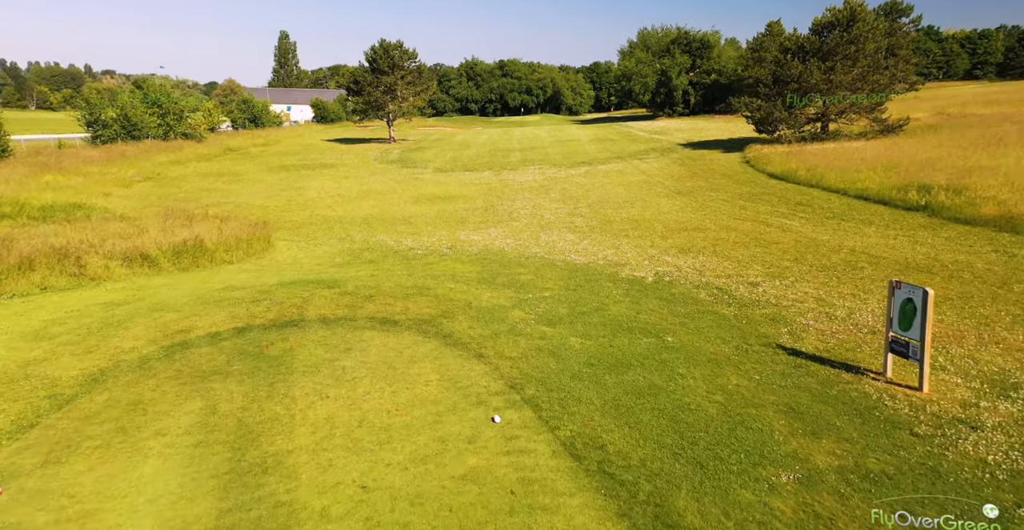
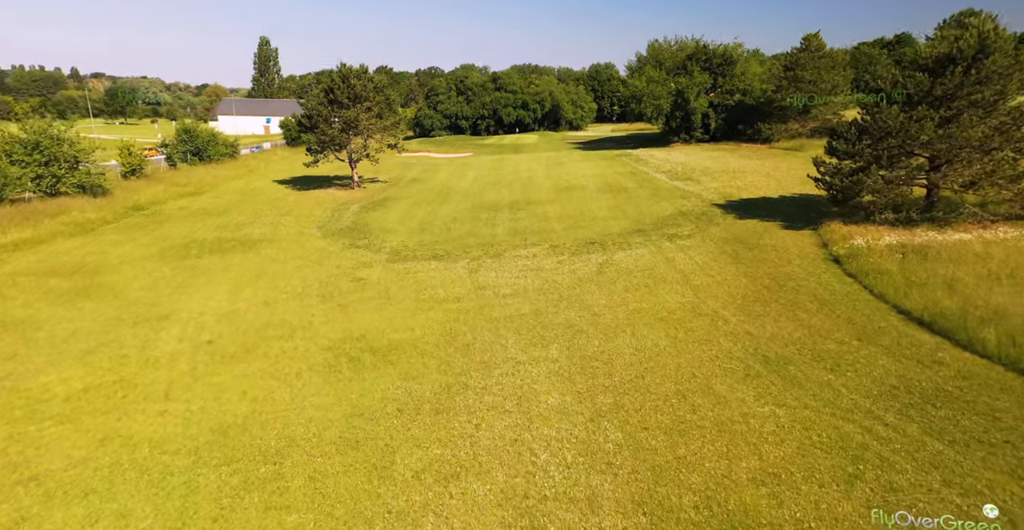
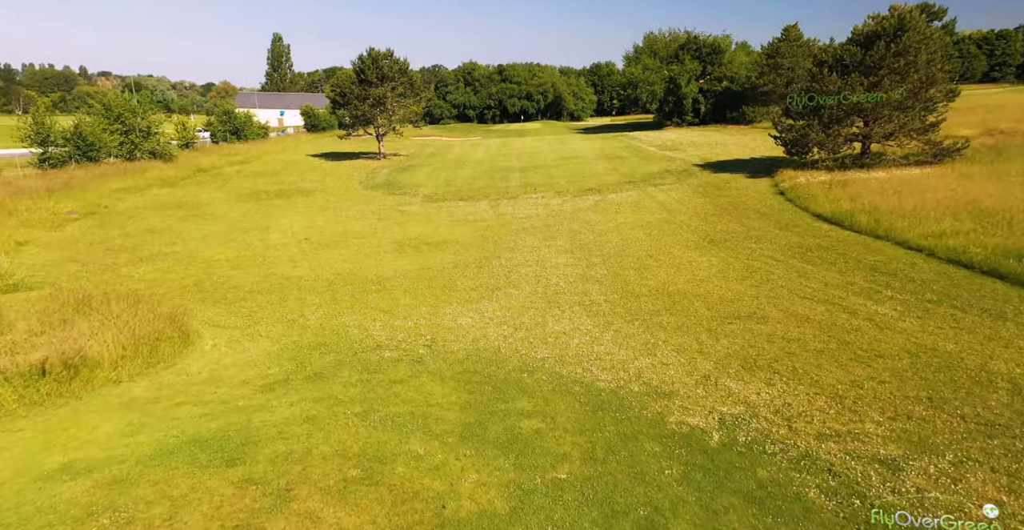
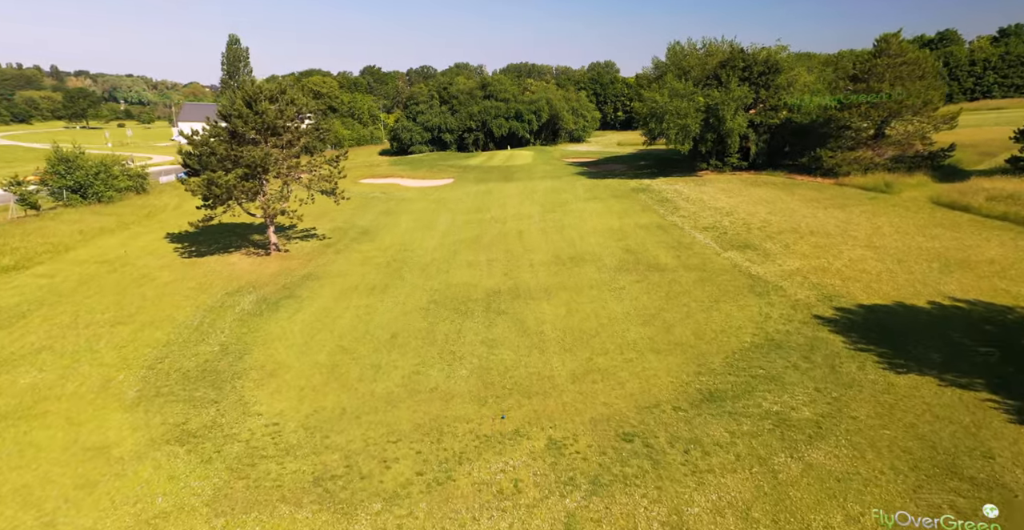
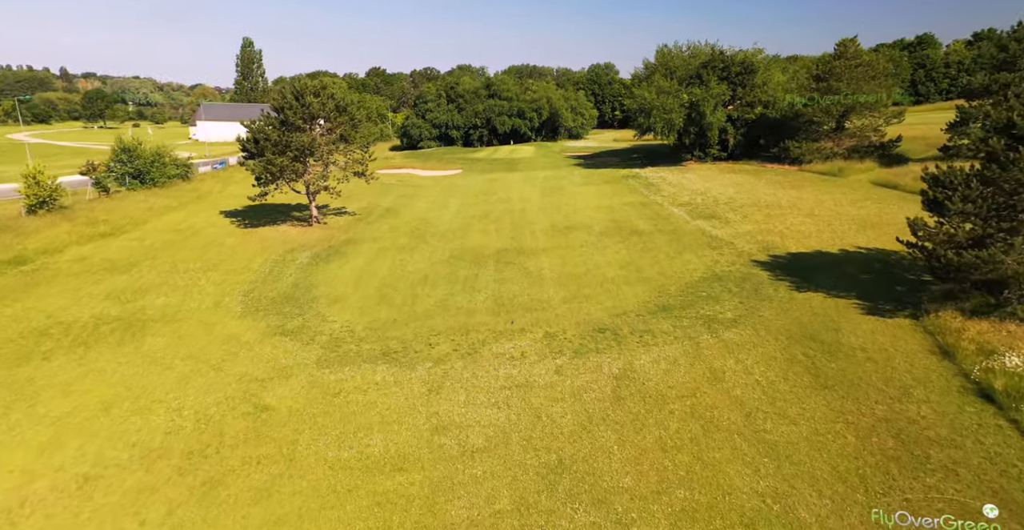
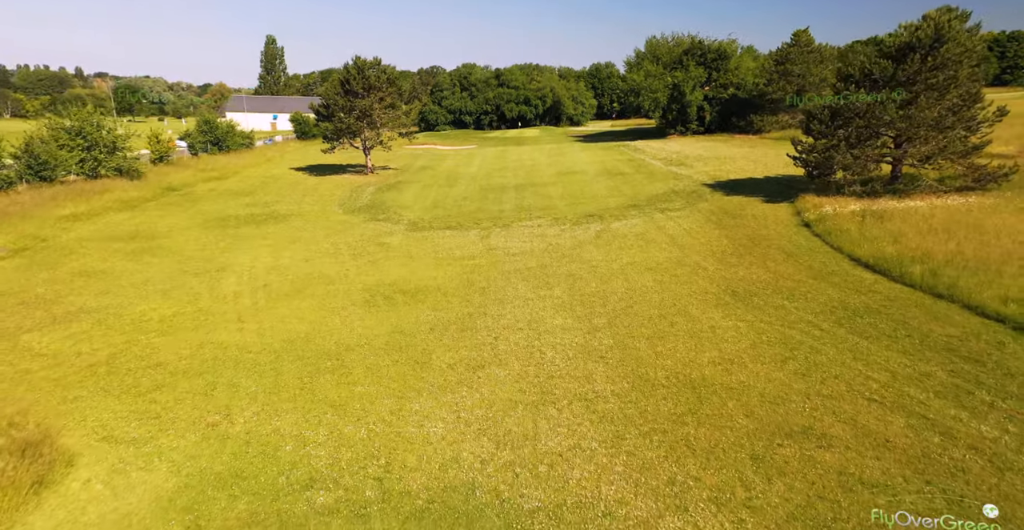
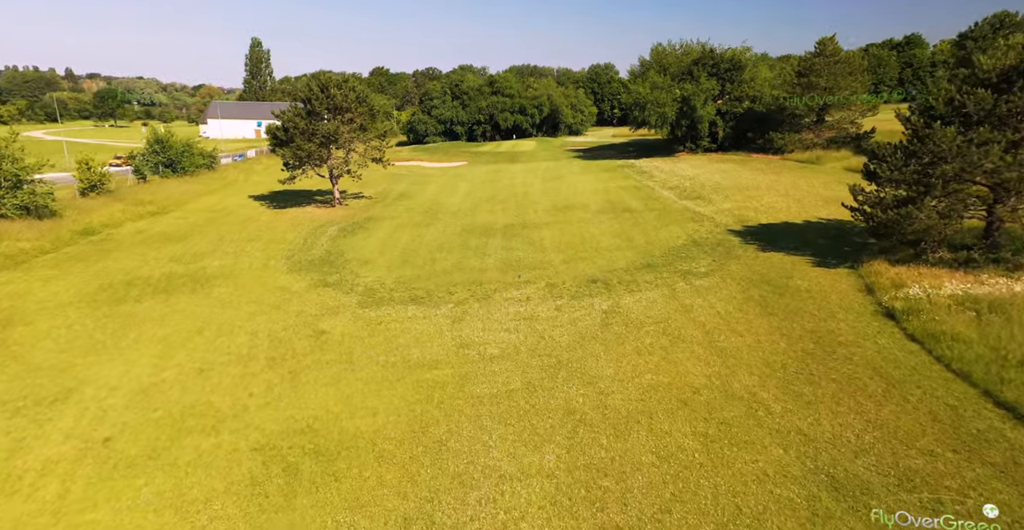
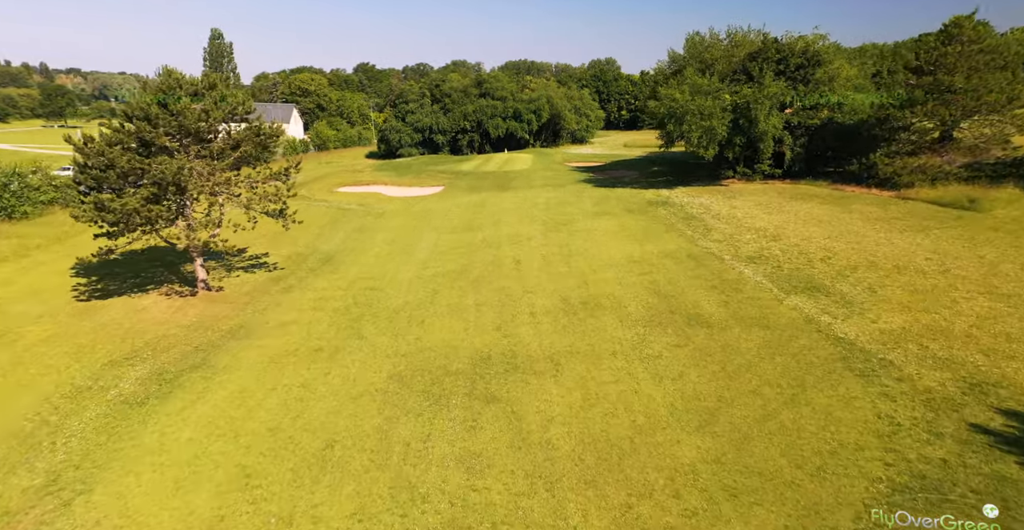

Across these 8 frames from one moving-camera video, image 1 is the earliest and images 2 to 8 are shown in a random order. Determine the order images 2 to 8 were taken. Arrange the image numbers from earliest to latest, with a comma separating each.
3, 6, 2, 7, 5, 4, 8
